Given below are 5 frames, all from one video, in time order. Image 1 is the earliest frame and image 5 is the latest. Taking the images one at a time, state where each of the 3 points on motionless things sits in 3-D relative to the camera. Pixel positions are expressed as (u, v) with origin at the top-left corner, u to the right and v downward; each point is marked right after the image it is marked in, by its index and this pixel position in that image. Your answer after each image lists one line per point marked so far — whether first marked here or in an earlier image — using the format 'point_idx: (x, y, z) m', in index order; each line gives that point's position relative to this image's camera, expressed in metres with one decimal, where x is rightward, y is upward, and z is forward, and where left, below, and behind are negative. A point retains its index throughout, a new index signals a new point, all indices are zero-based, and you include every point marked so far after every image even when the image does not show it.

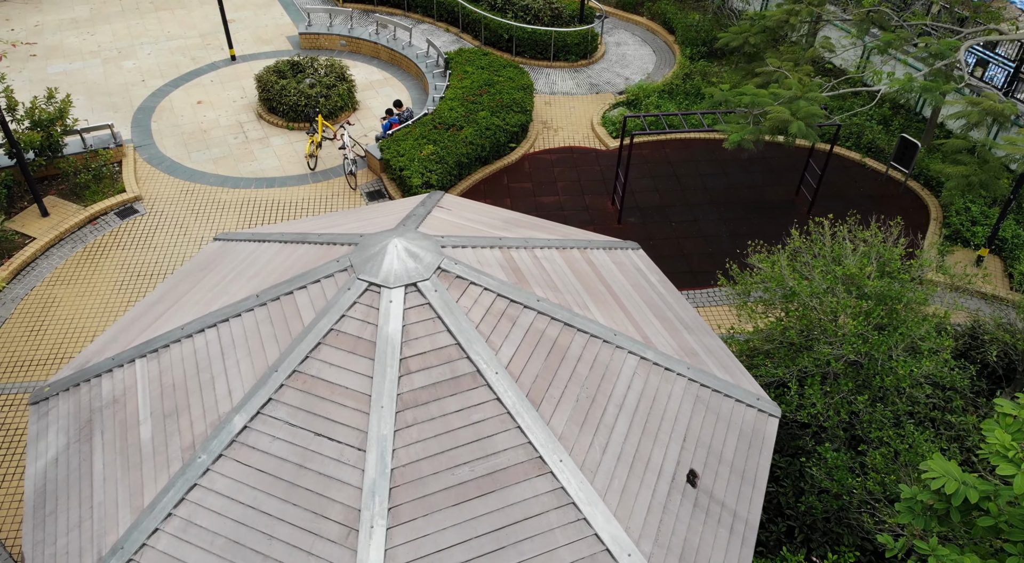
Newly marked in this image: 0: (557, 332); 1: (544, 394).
0: (+0.4, -0.4, +4.9) m
1: (+0.2, -0.8, +4.5) m
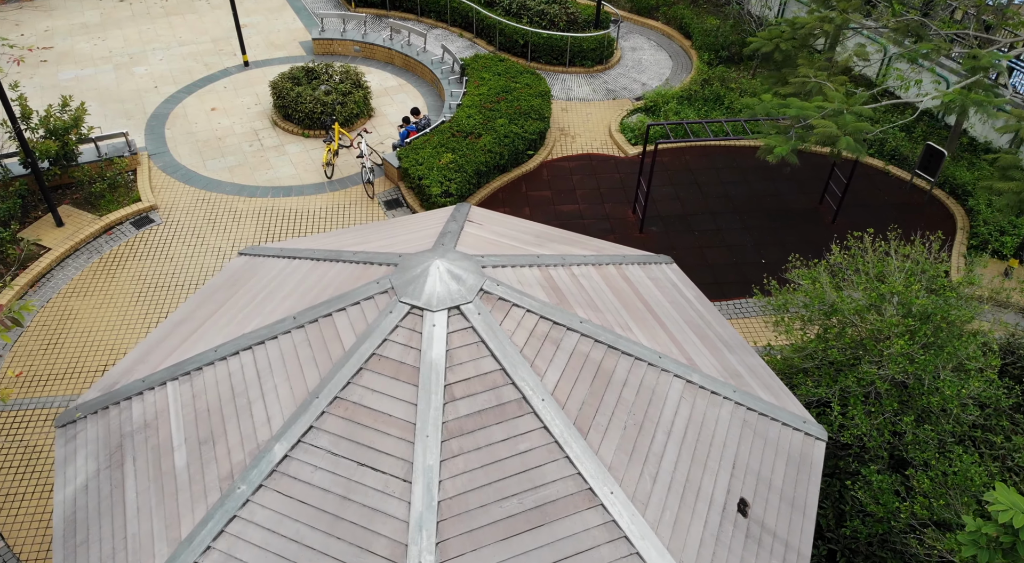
0: (+0.7, -0.6, +4.7) m
1: (+0.6, -1.0, +4.4) m
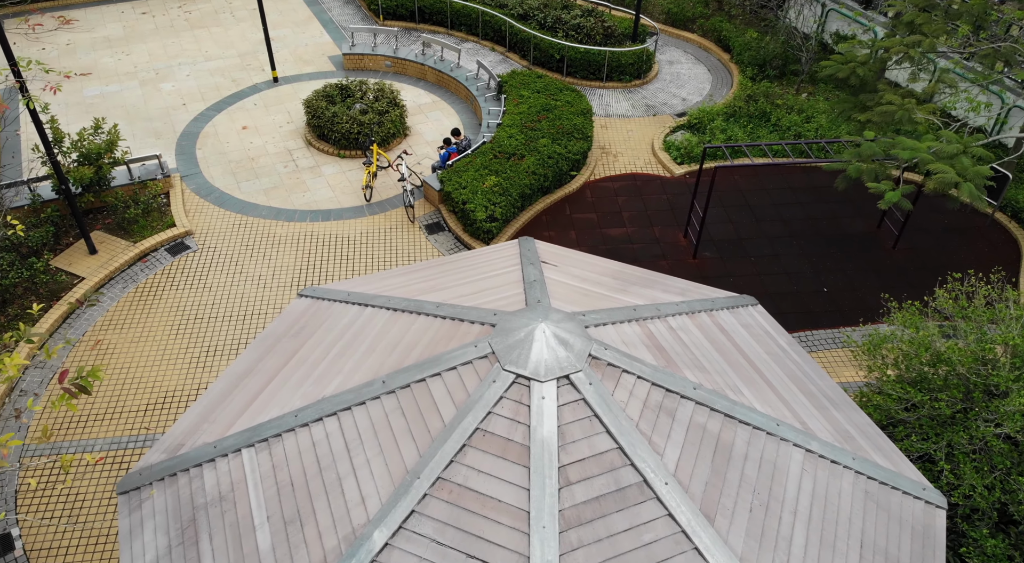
0: (+1.5, -1.0, +4.4) m
1: (+1.3, -1.4, +4.0) m
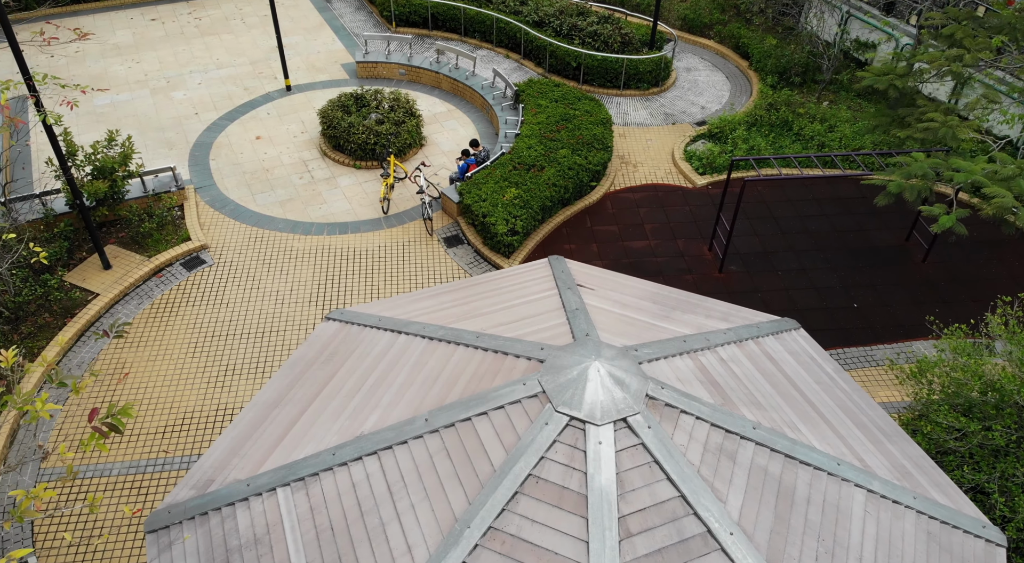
0: (+1.8, -1.2, +4.1) m
1: (+1.7, -1.7, +3.8) m
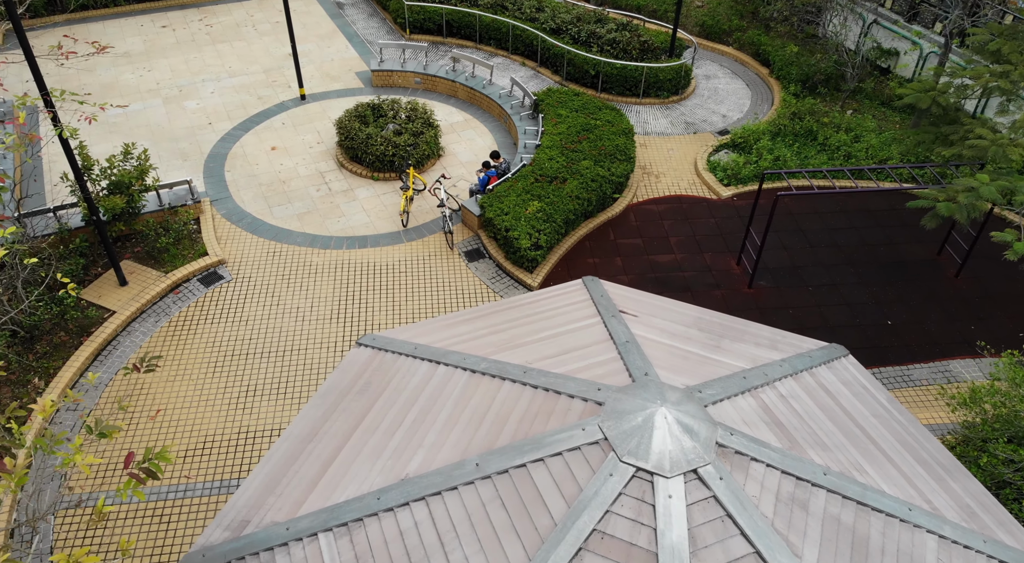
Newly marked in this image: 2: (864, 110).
0: (+2.2, -1.5, +3.9) m
1: (+2.0, -1.9, +3.6) m
2: (+7.3, +3.6, +12.9) m
